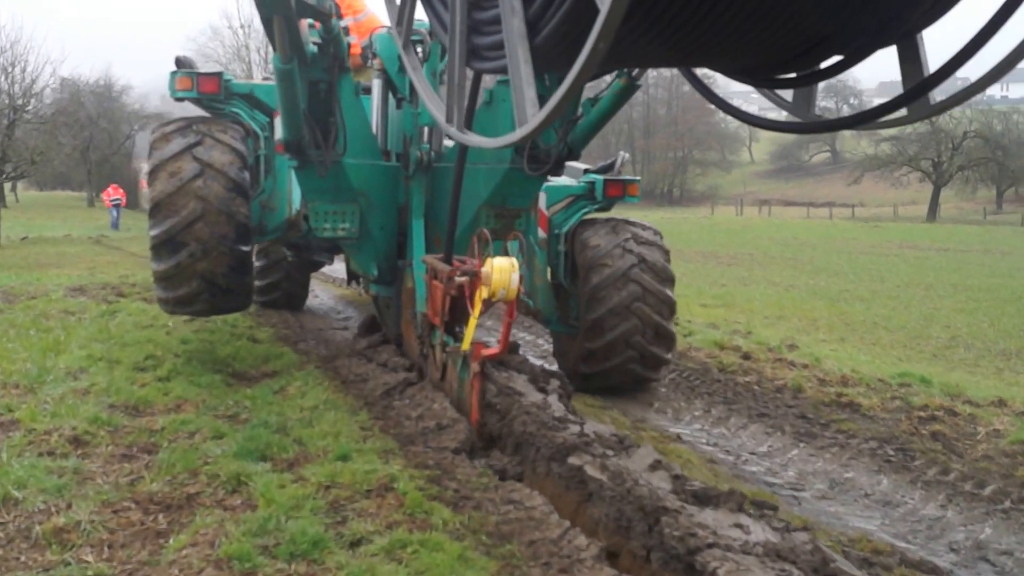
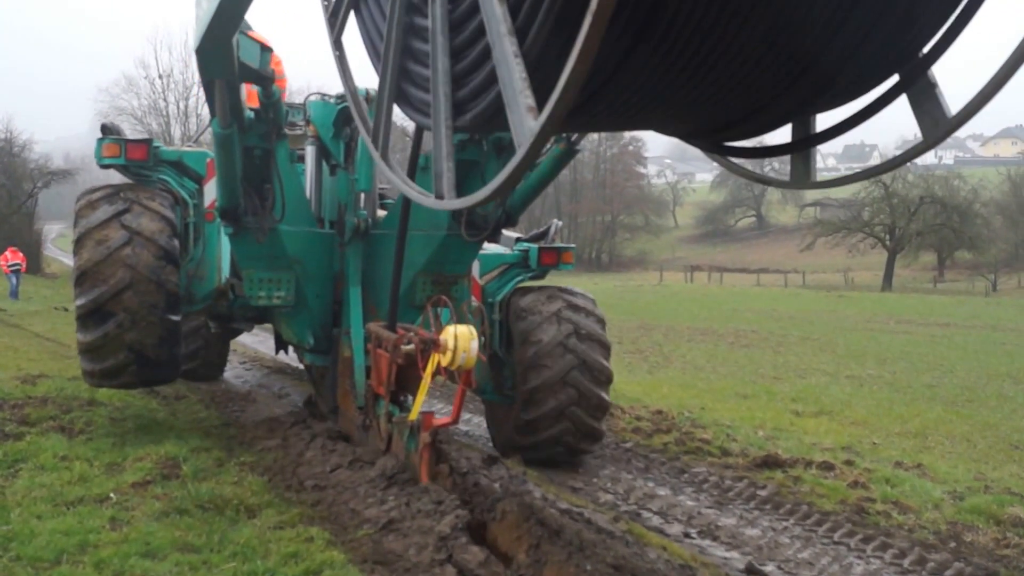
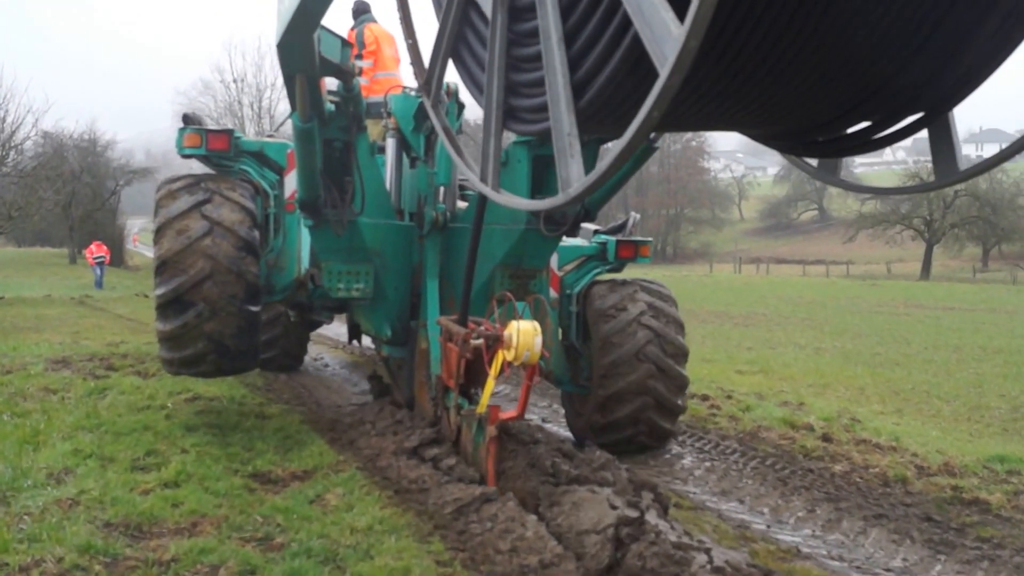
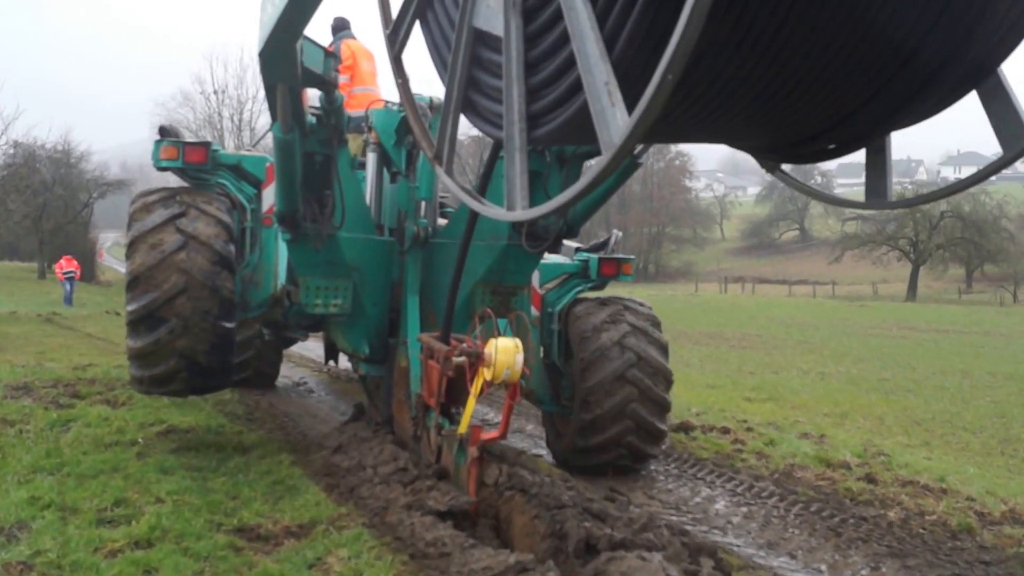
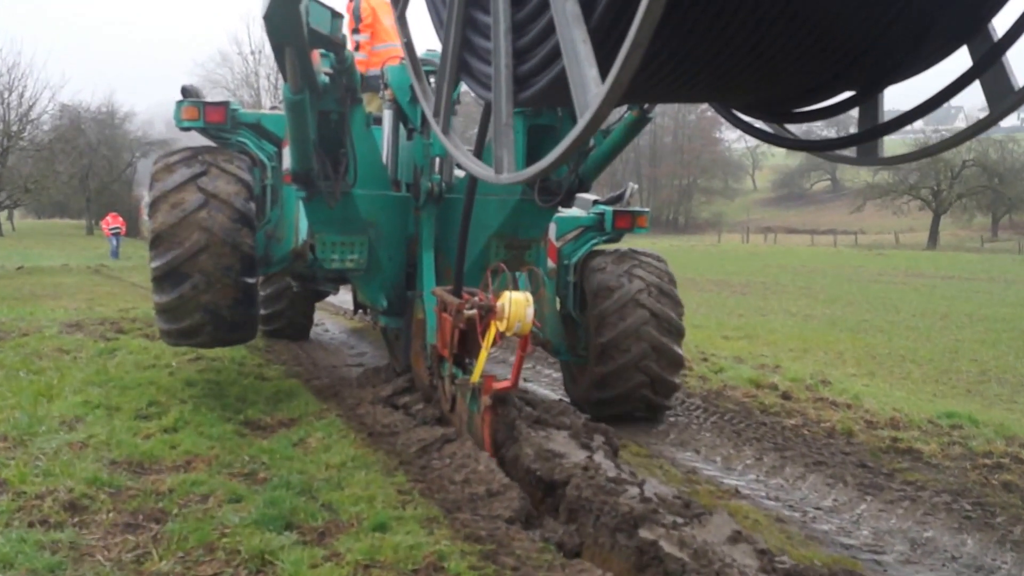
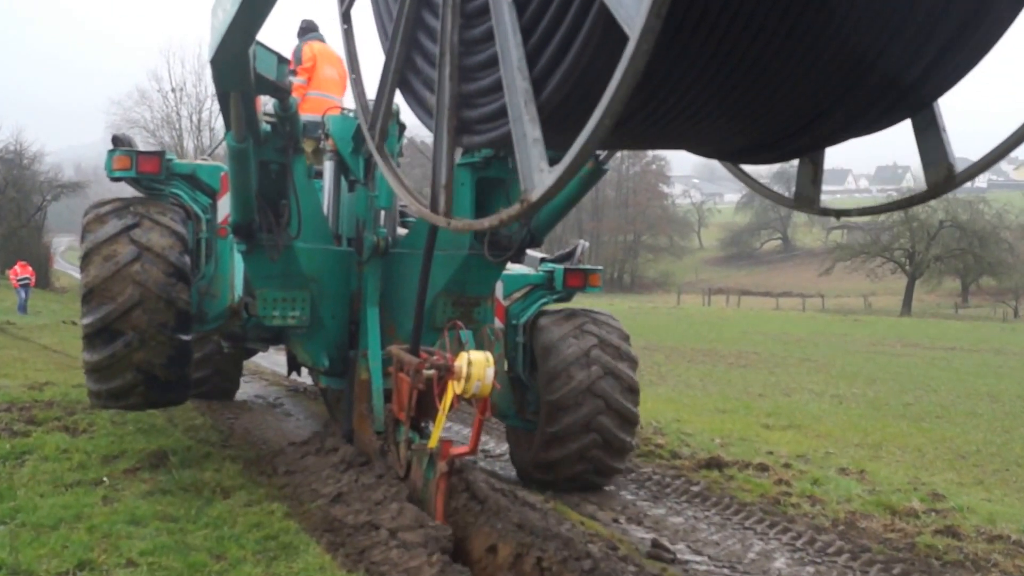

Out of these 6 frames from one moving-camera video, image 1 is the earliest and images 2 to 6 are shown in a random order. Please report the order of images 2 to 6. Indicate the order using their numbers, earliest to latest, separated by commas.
5, 3, 4, 6, 2
